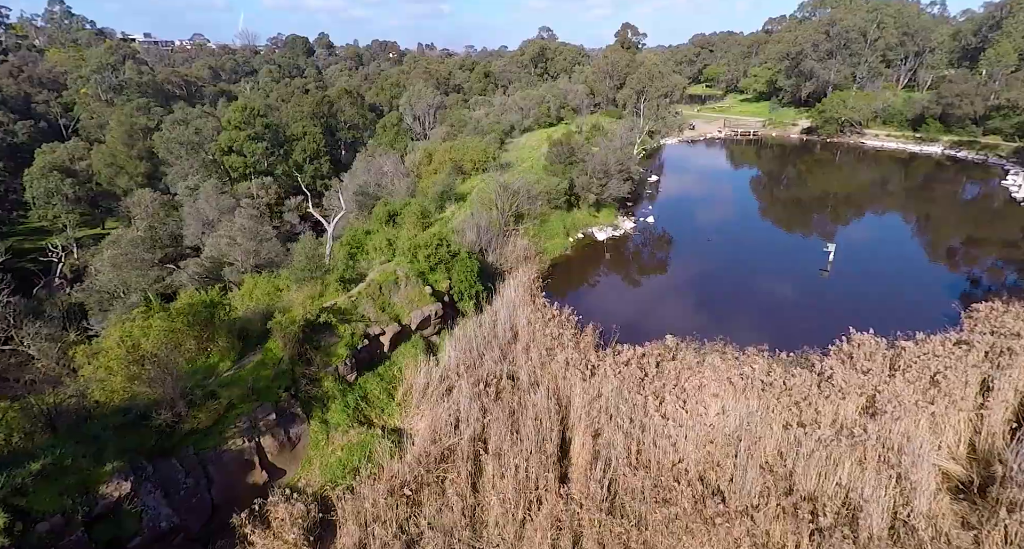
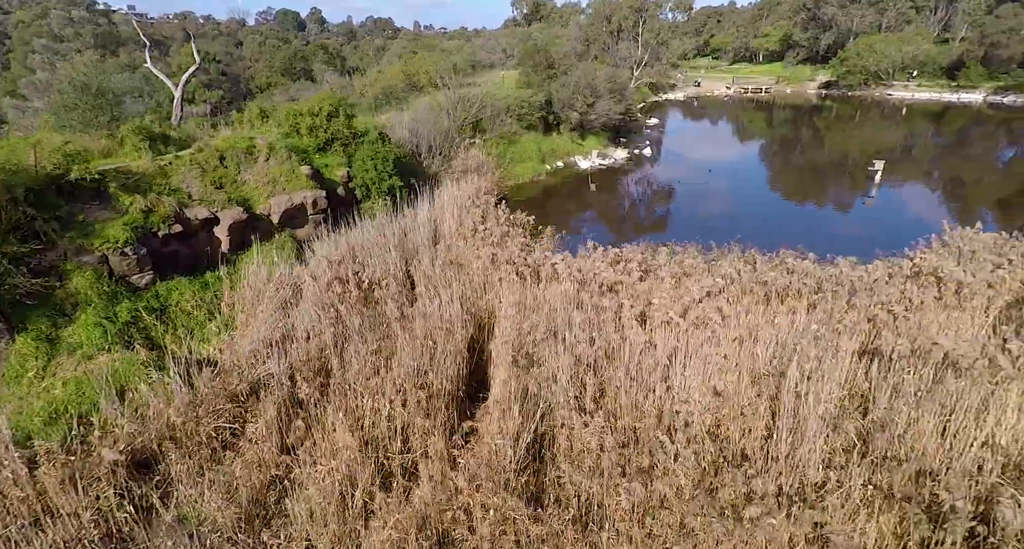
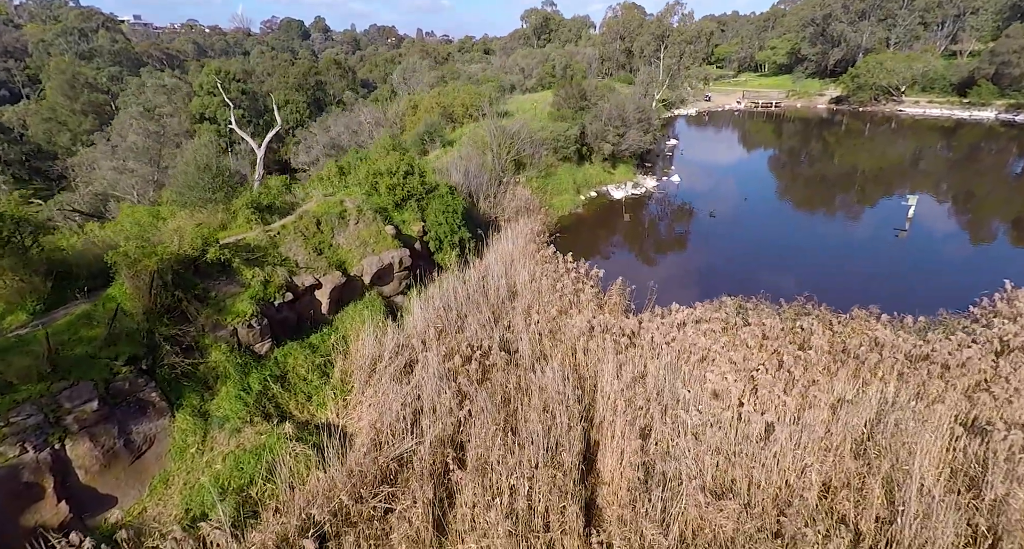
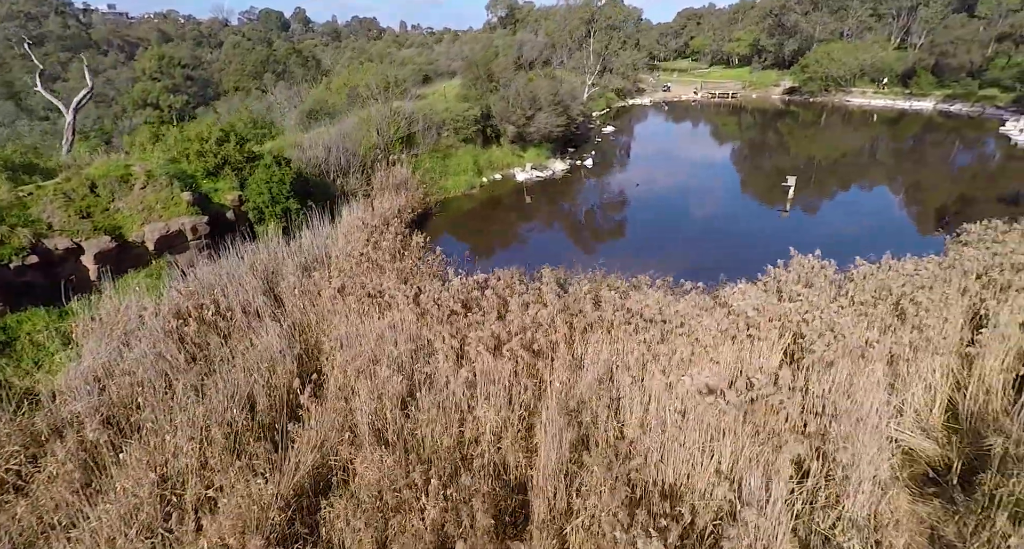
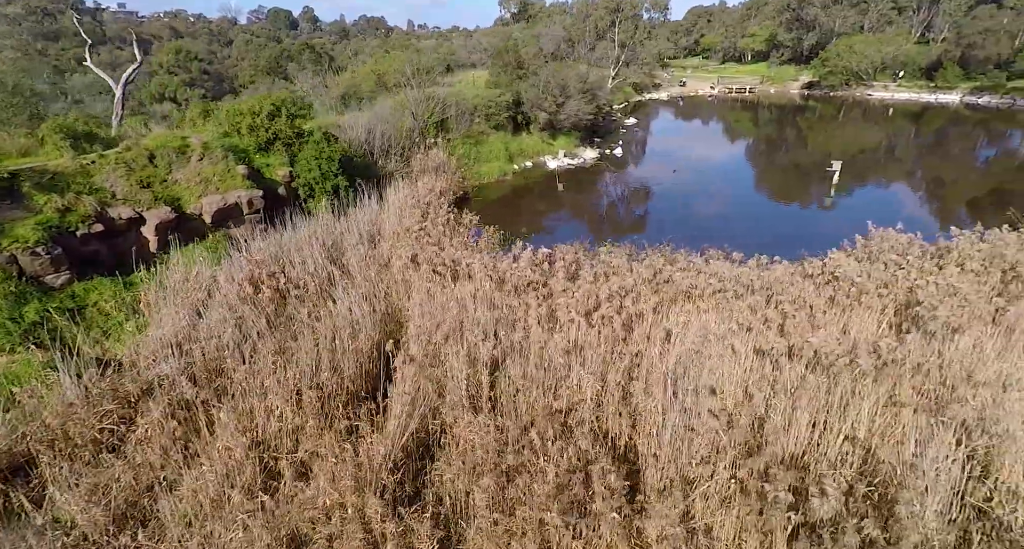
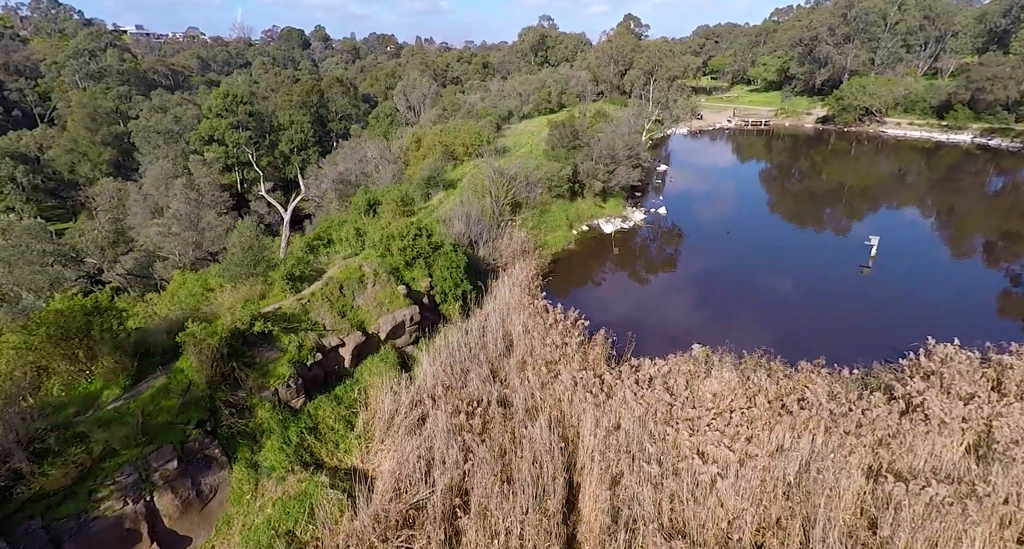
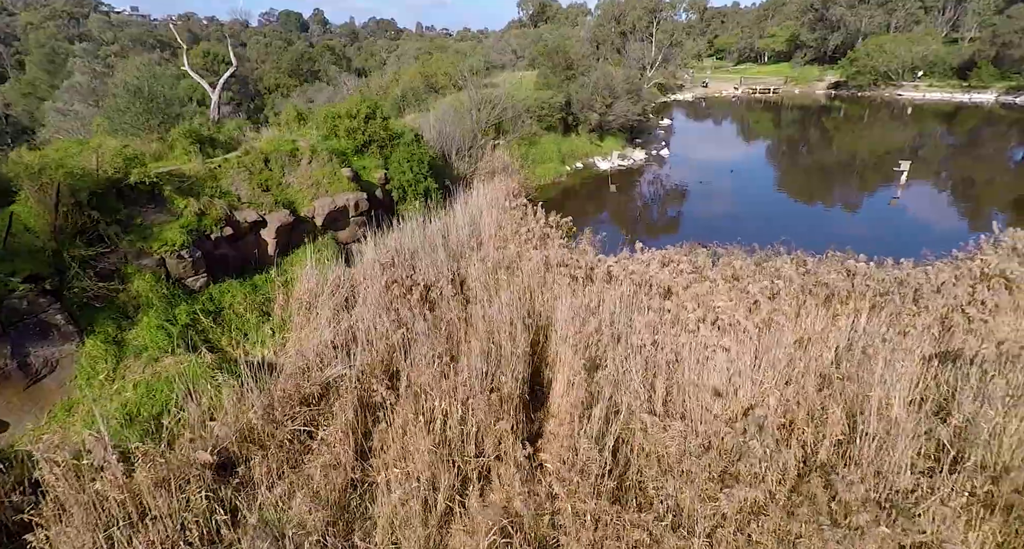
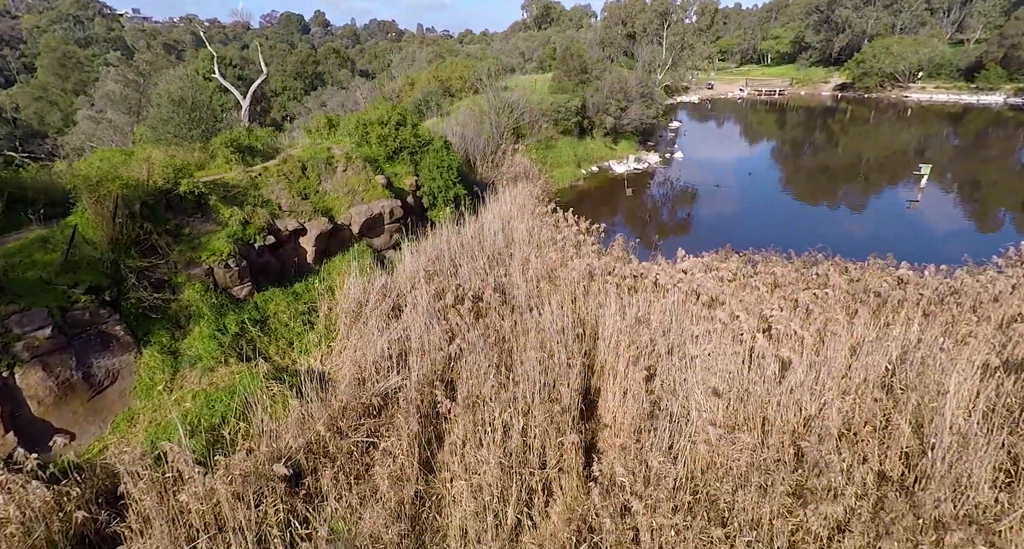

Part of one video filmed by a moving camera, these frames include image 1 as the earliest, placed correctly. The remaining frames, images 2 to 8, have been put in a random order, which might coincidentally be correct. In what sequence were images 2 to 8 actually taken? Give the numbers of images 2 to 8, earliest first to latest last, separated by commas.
6, 3, 8, 7, 2, 5, 4
